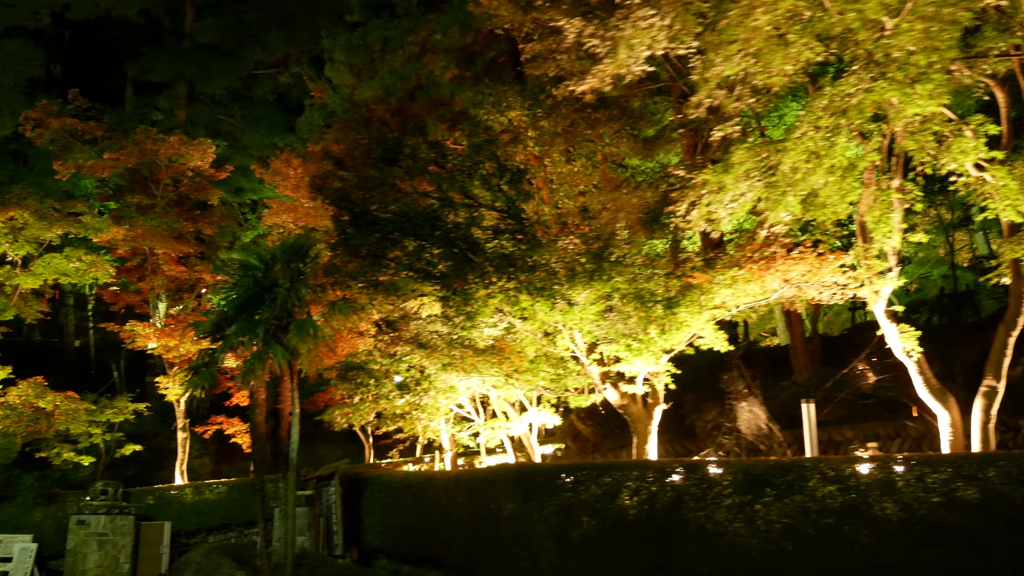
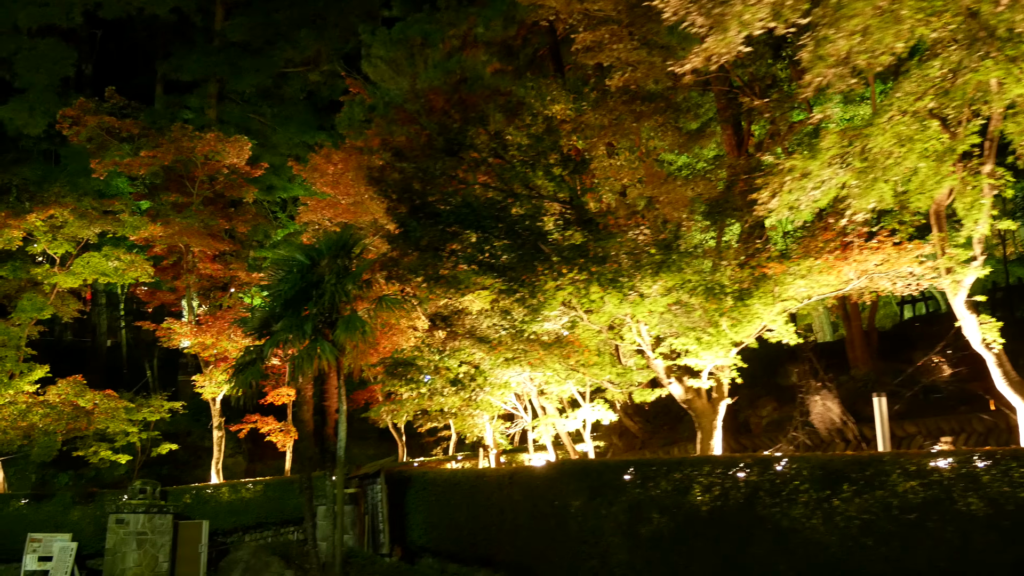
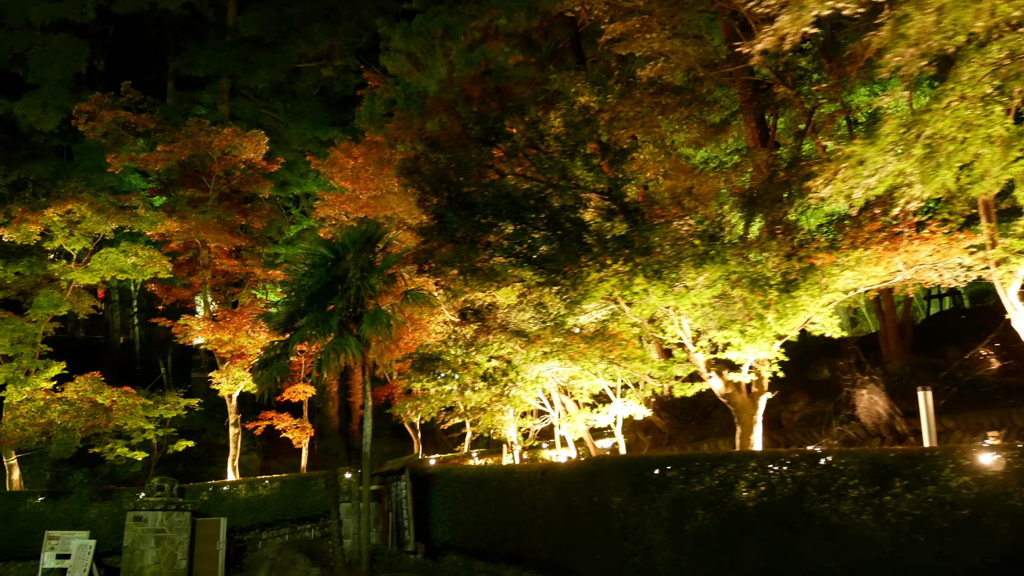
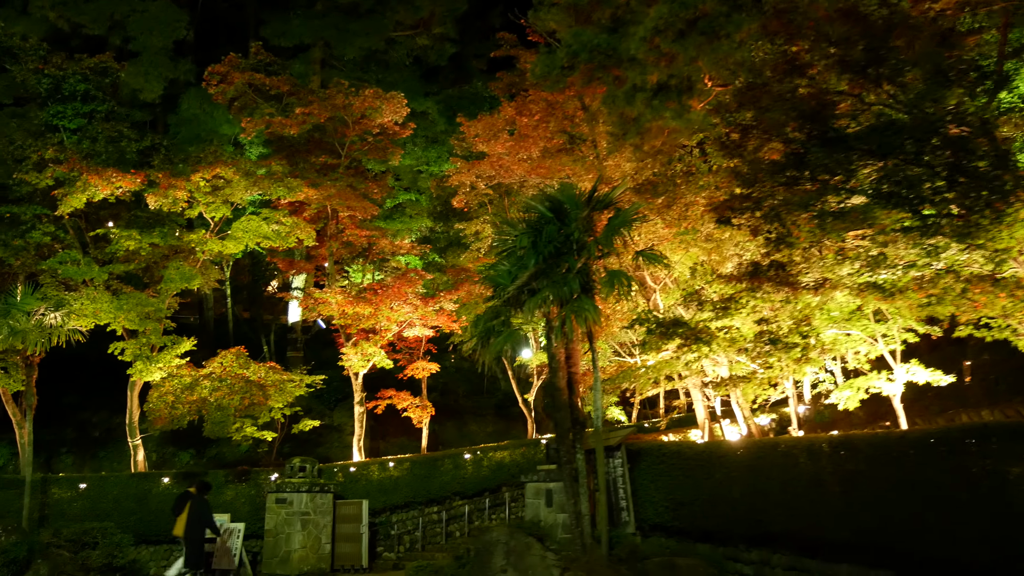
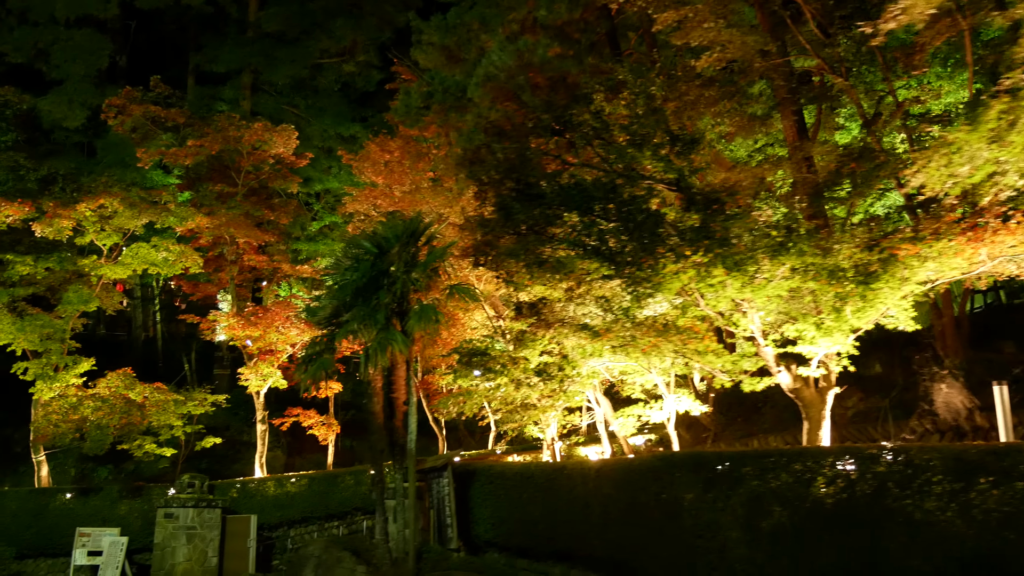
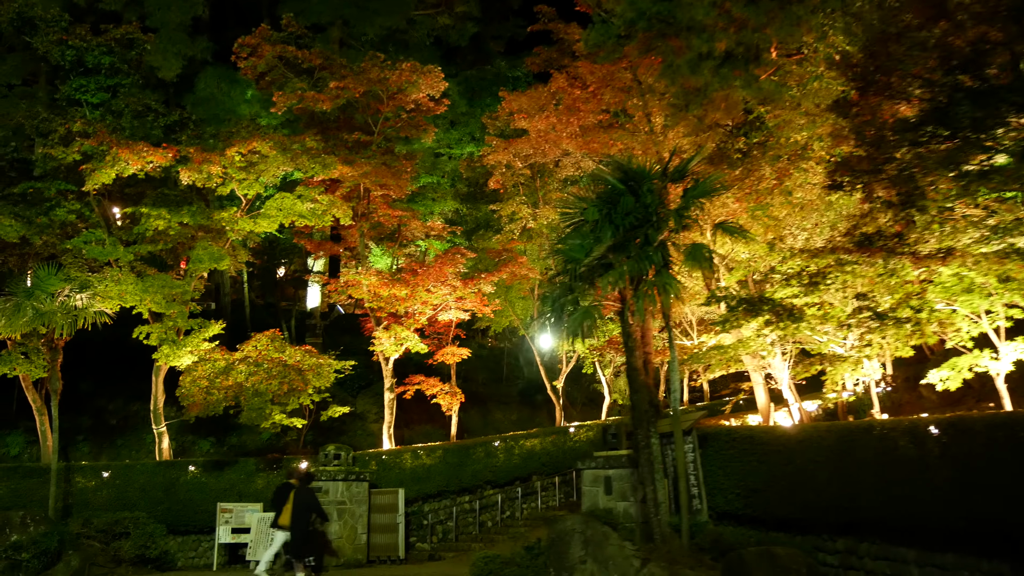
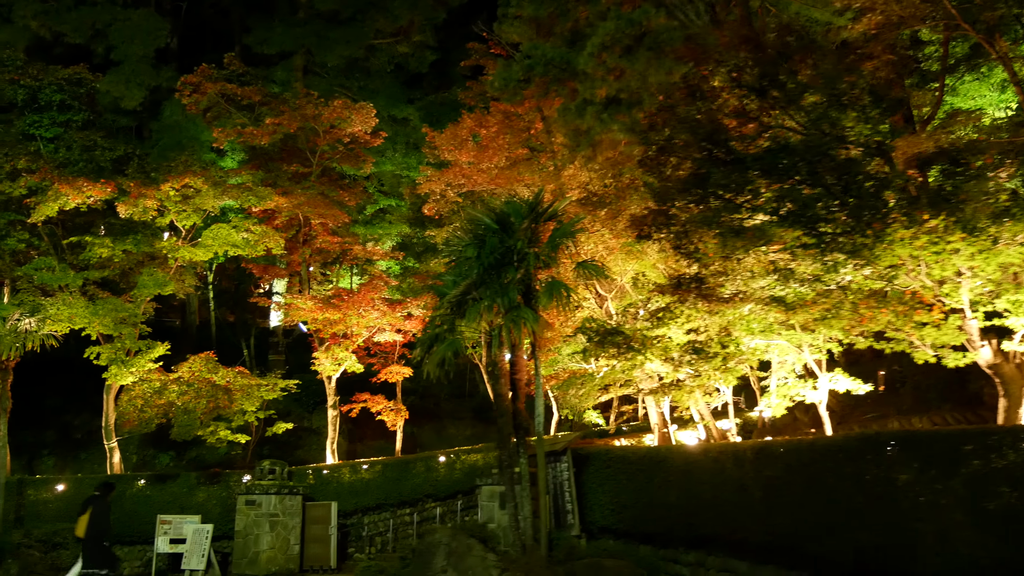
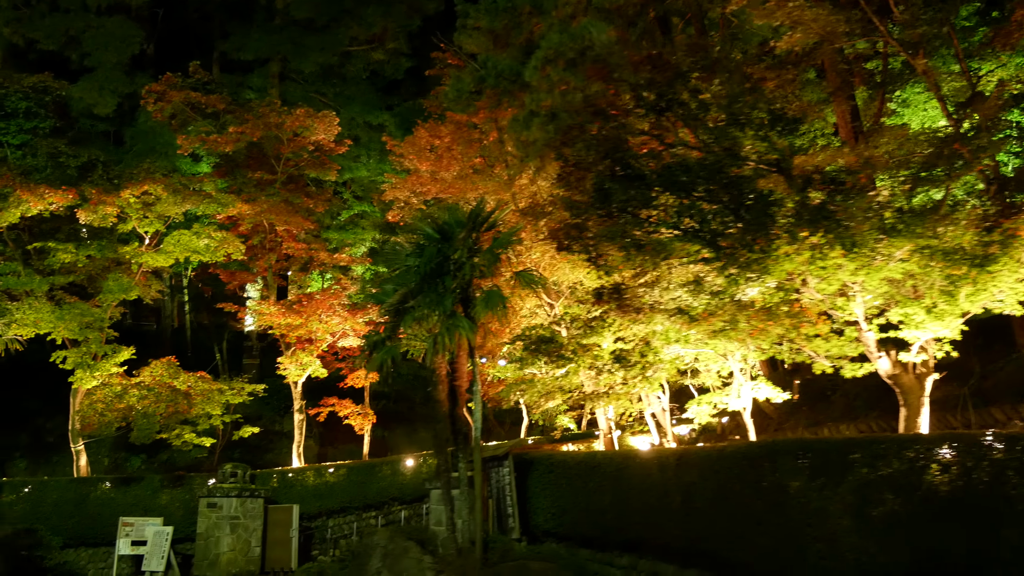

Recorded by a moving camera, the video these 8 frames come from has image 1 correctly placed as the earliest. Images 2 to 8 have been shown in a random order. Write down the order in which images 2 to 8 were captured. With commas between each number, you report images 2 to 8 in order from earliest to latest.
2, 3, 5, 8, 7, 4, 6
